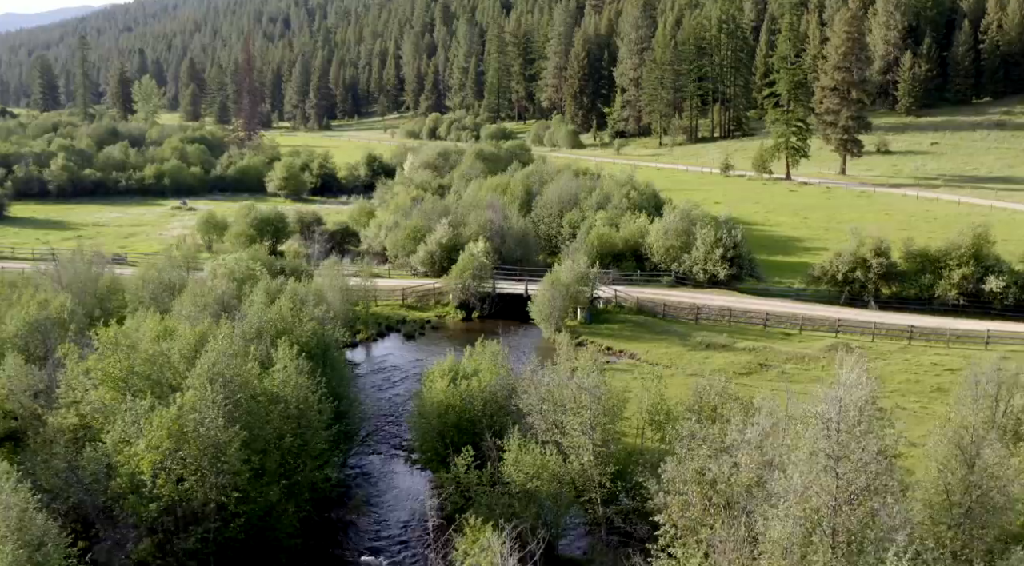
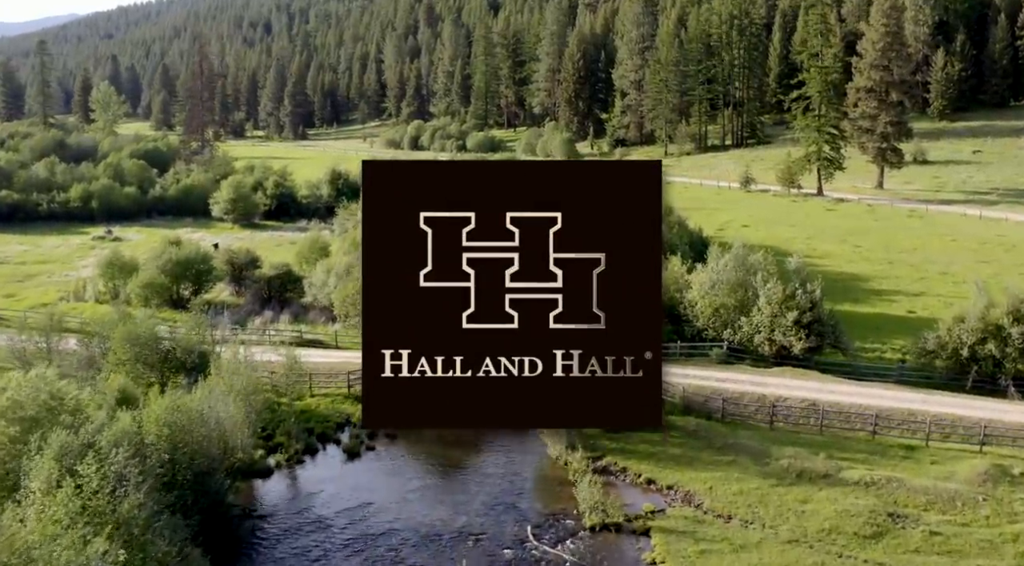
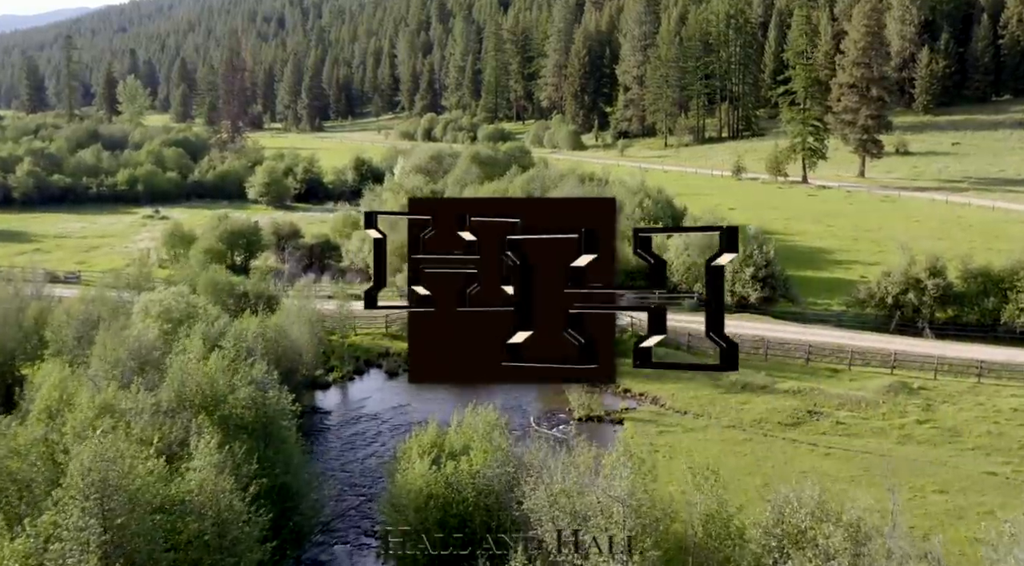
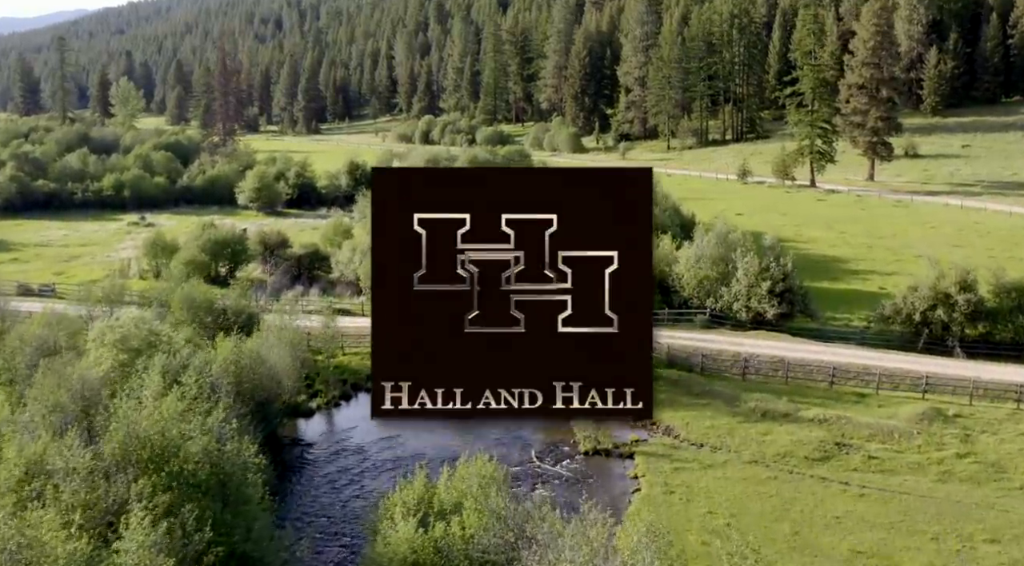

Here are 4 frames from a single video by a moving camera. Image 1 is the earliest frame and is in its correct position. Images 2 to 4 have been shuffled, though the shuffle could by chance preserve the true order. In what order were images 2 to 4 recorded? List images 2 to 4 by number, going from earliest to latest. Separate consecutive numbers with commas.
3, 4, 2
